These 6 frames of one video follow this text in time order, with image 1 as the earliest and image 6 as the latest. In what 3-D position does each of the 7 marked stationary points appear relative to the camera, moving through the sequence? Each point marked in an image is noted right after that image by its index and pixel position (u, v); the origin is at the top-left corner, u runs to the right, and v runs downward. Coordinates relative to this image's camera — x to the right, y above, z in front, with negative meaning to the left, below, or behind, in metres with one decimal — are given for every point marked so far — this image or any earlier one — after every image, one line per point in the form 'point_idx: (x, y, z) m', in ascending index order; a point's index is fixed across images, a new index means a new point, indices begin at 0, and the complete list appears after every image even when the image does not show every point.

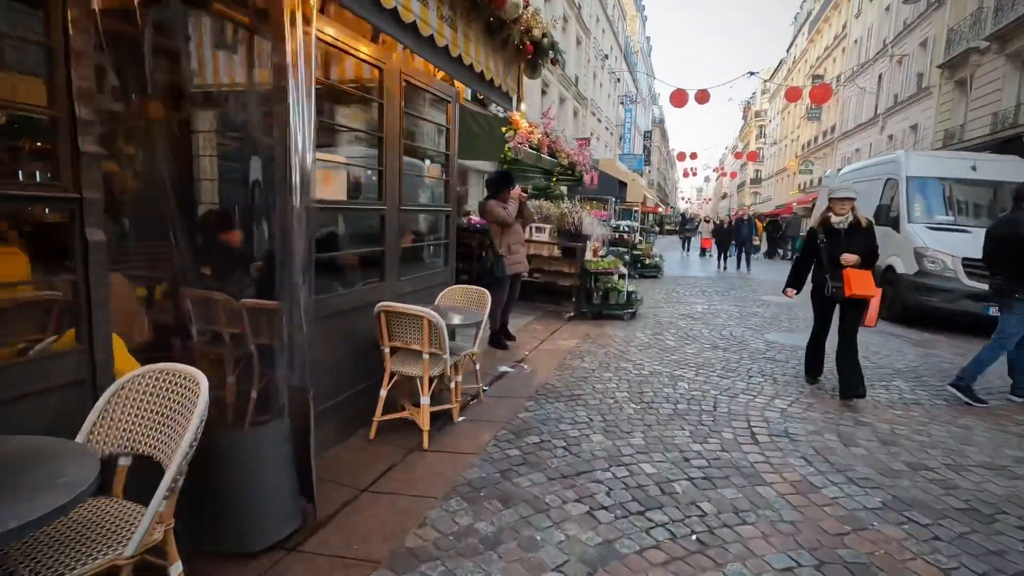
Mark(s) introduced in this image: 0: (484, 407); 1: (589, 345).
0: (-0.2, -0.9, +4.2) m
1: (+0.9, -0.7, +6.3) m
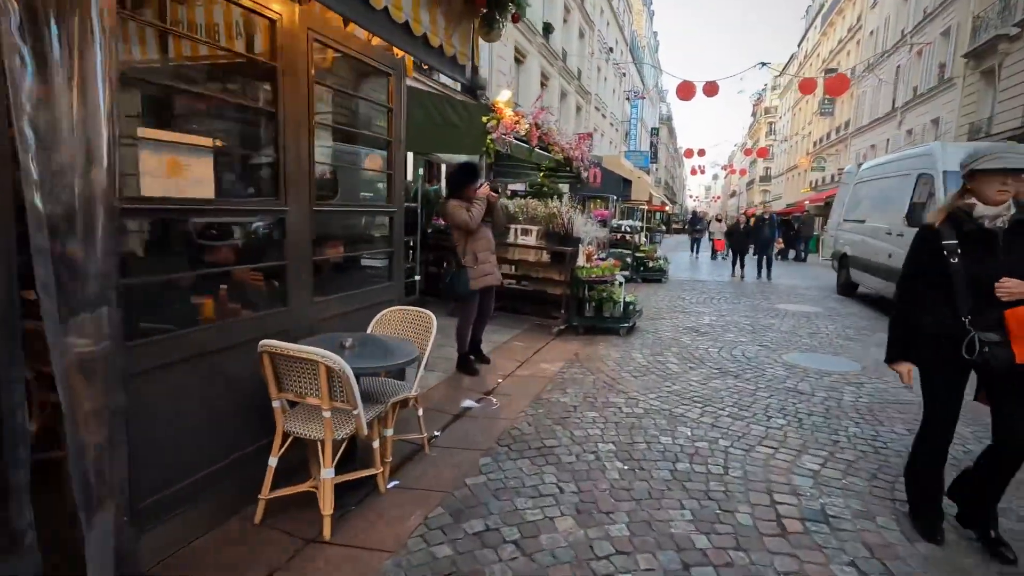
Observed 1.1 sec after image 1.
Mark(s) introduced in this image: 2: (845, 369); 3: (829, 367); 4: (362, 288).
0: (-0.5, -1.1, +3.3) m
1: (+0.6, -0.8, +5.3) m
2: (+3.4, -0.8, +5.4) m
3: (+3.2, -0.8, +5.5) m
4: (-1.1, 0.0, +3.8) m
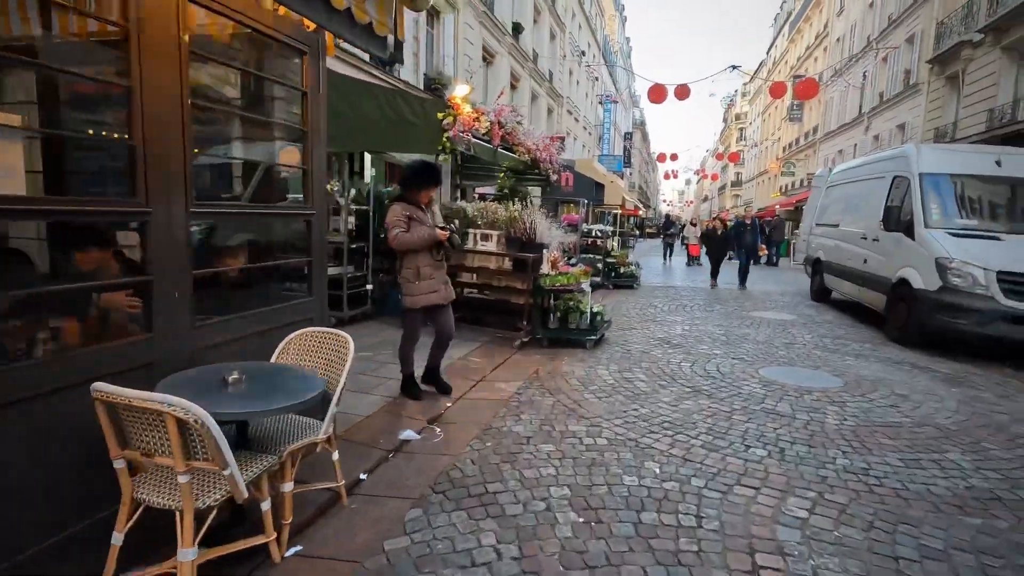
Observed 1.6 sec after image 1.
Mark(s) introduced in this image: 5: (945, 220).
0: (-0.9, -1.2, +2.7) m
1: (+0.2, -0.9, +4.8) m
2: (+2.9, -0.9, +5.0) m
3: (+2.8, -0.9, +5.1) m
4: (-1.5, -0.1, +3.2) m
5: (+5.6, +0.9, +7.0) m
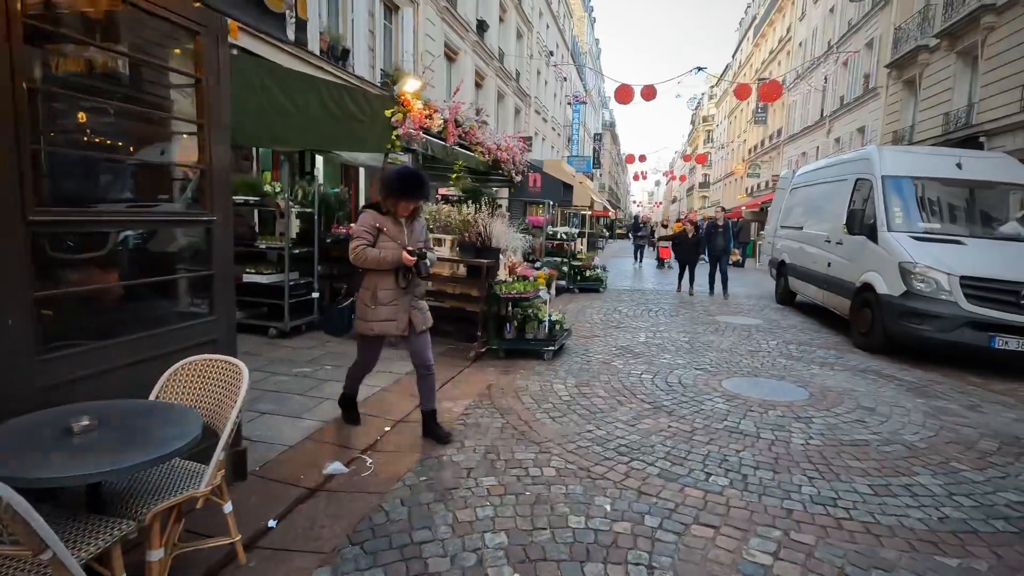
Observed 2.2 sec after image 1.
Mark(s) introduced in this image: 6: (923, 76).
0: (-1.2, -1.3, +2.2) m
1: (-0.2, -1.0, +4.4) m
2: (+2.5, -1.0, +4.8) m
3: (+2.3, -1.0, +4.8) m
4: (-1.8, -0.2, +2.7) m
5: (+5.1, +0.8, +6.8) m
6: (+13.7, +7.0, +17.8) m
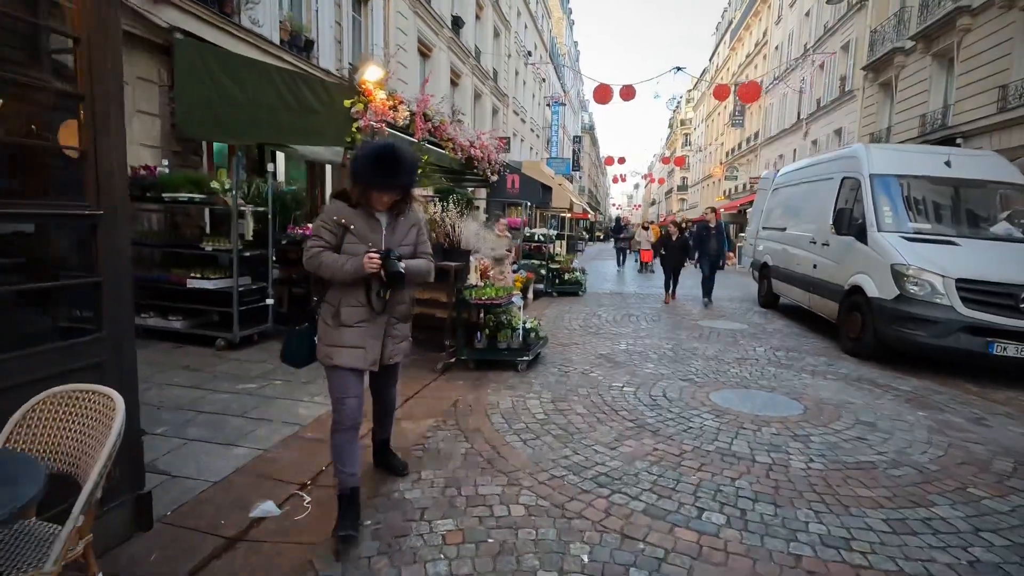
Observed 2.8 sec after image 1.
0: (-1.3, -1.3, +1.7) m
1: (-0.5, -1.1, +3.9) m
2: (+2.2, -1.0, +4.4) m
3: (+2.1, -1.0, +4.4) m
4: (-2.0, -0.2, +2.2) m
5: (+4.7, +0.8, +6.5) m
6: (+12.9, +7.0, +17.8) m
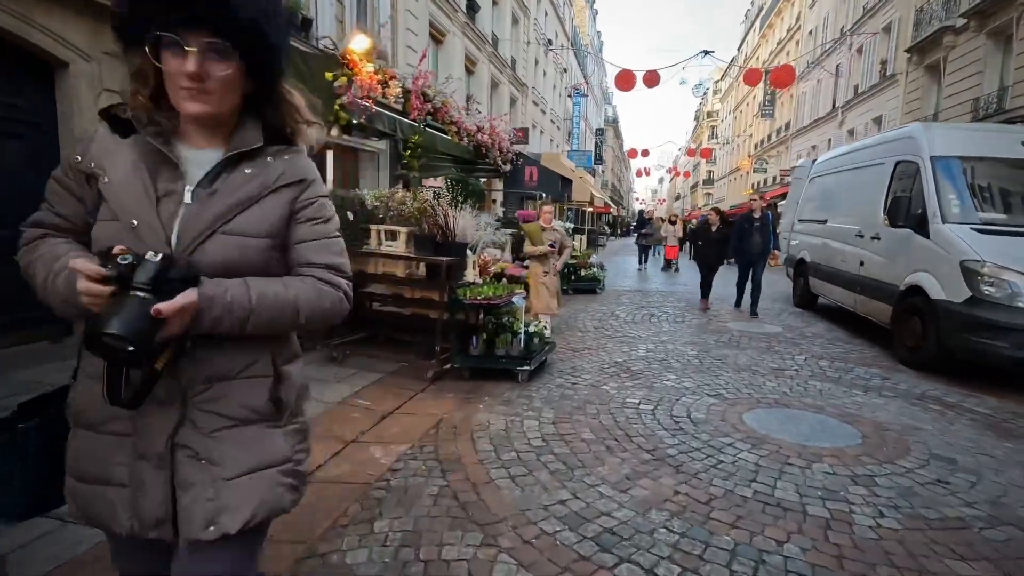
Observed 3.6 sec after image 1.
0: (-1.5, -1.3, +1.1) m
1: (-0.5, -1.1, +3.2) m
2: (+2.2, -1.0, +3.6) m
3: (+2.0, -1.0, +3.6) m
4: (-2.1, -0.3, +1.5) m
5: (+4.8, +0.8, +5.6) m
6: (+13.4, +7.0, +16.5) m
